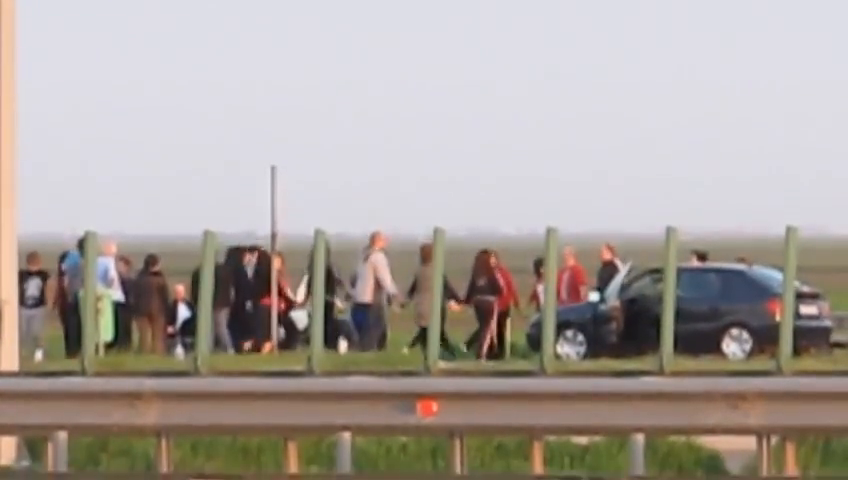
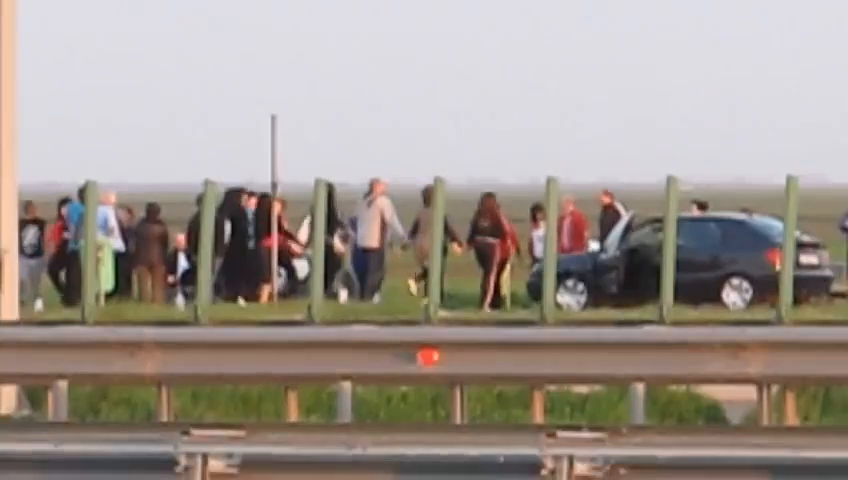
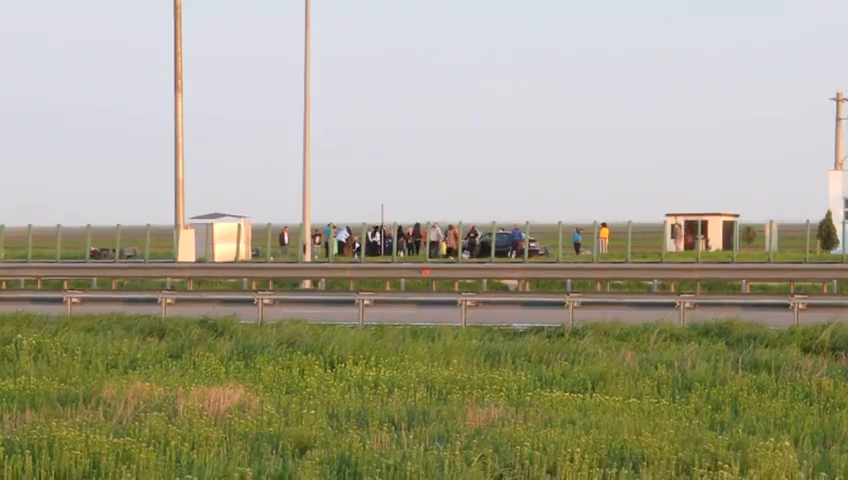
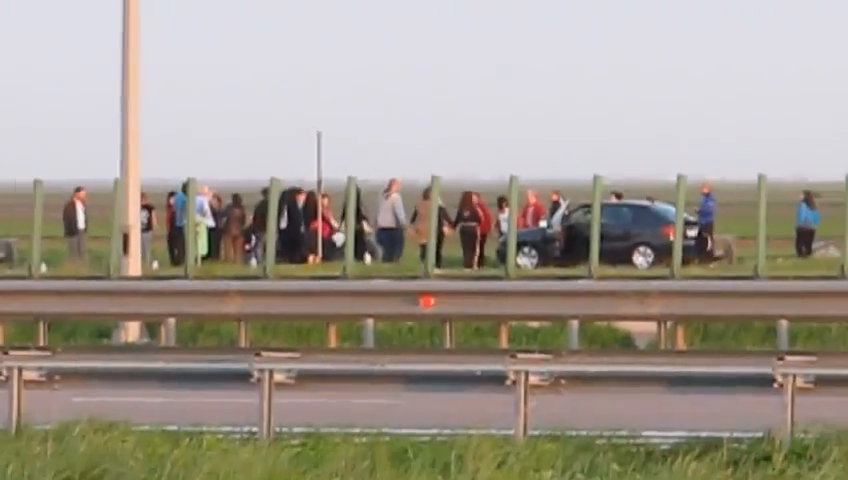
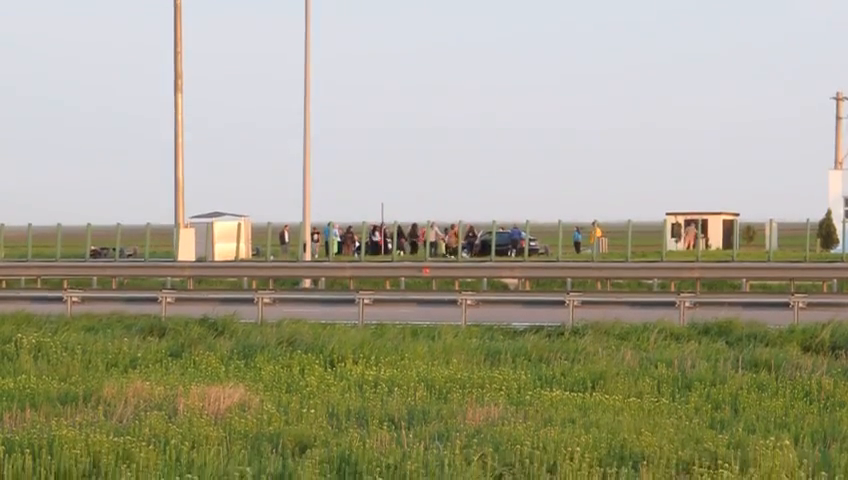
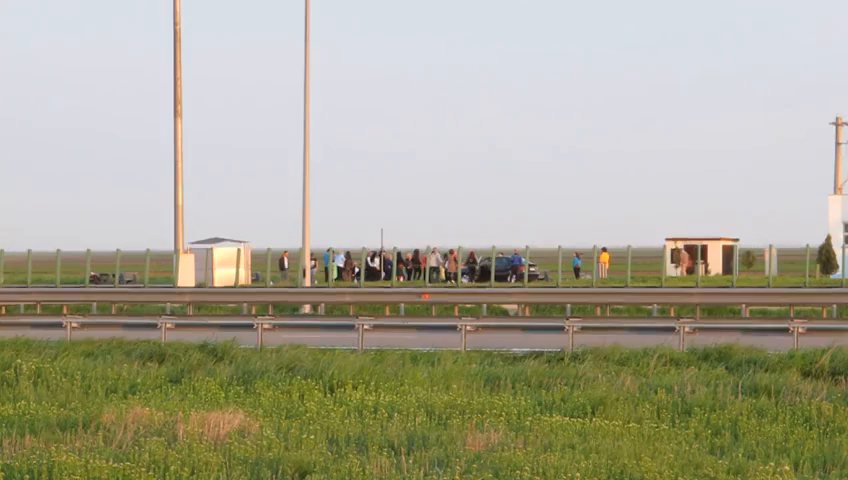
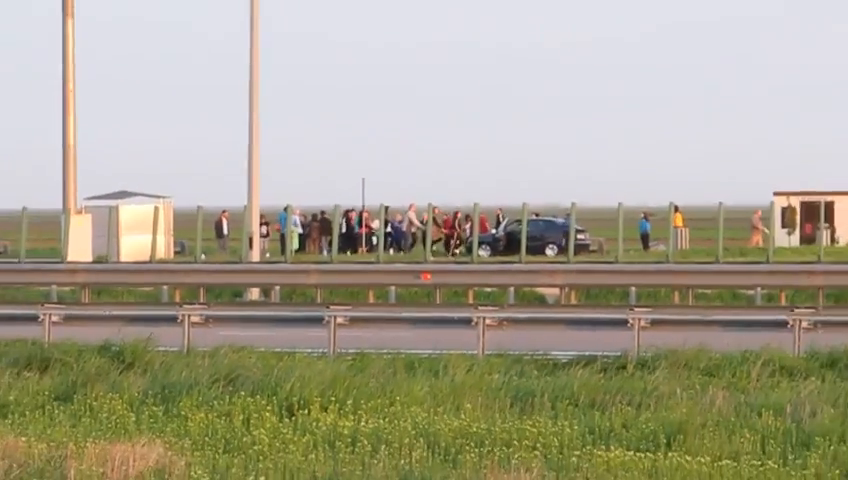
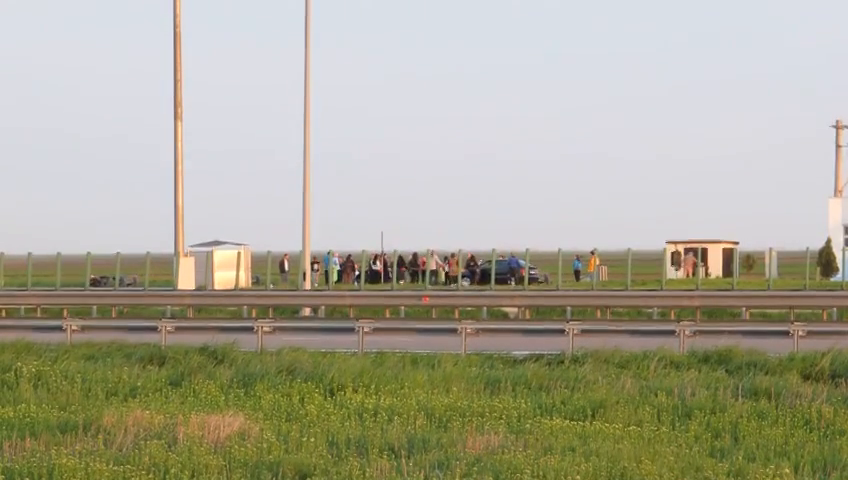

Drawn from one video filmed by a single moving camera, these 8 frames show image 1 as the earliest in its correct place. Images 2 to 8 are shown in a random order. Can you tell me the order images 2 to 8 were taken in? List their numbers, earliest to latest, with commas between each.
2, 4, 7, 8, 5, 6, 3
